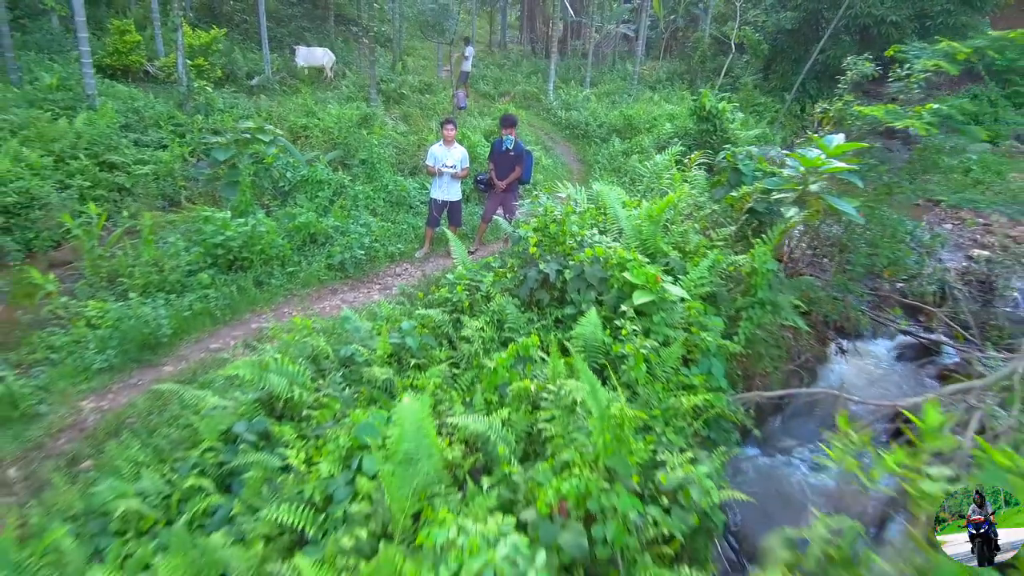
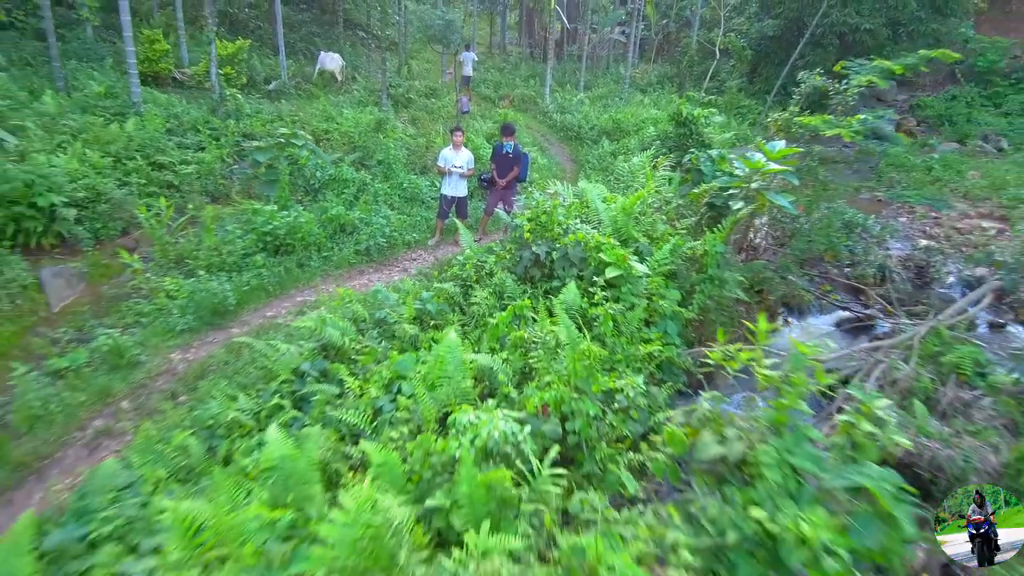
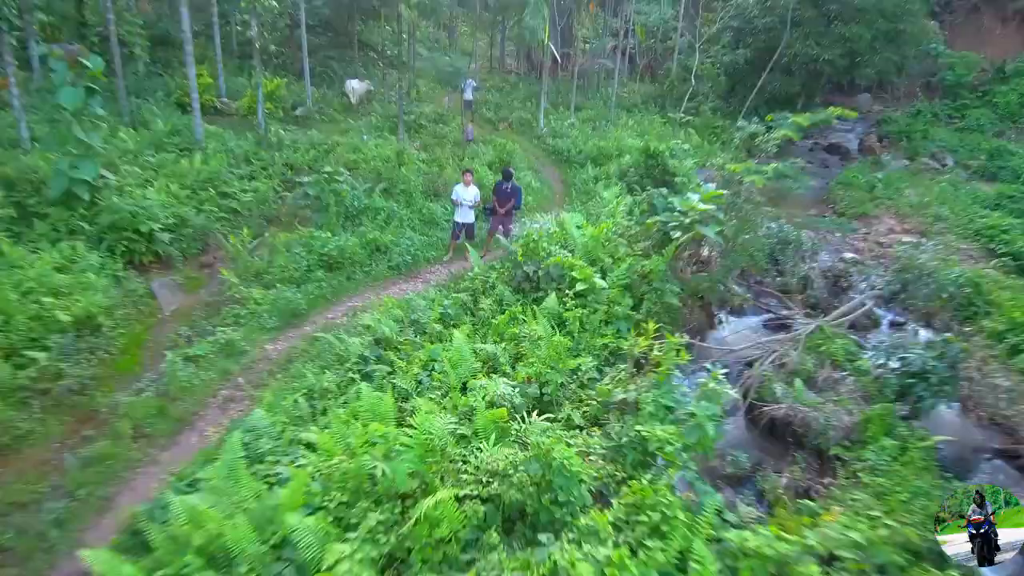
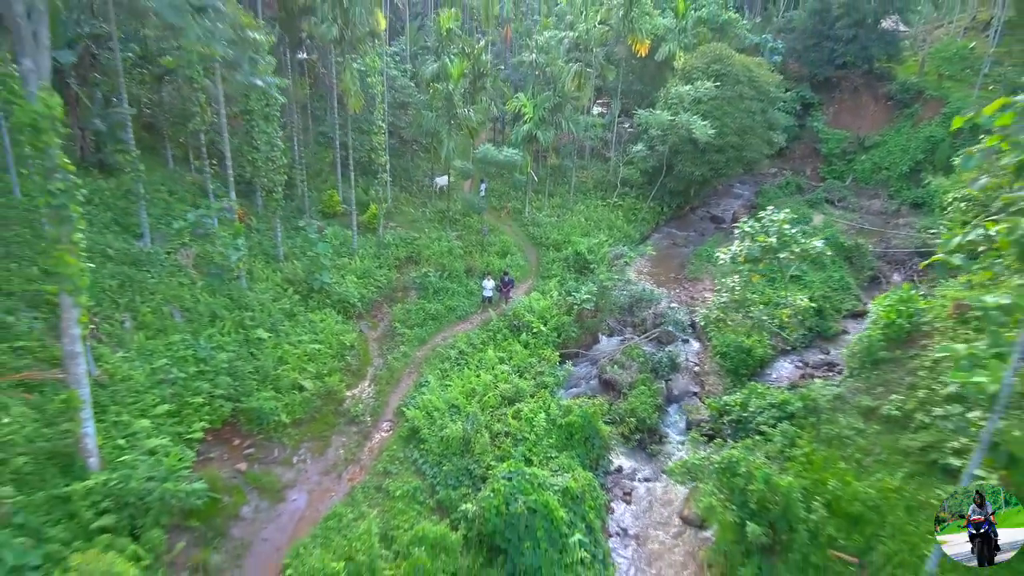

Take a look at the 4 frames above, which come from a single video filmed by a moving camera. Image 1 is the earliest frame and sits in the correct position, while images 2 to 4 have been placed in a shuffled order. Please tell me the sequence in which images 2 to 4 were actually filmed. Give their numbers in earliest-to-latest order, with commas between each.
2, 3, 4
